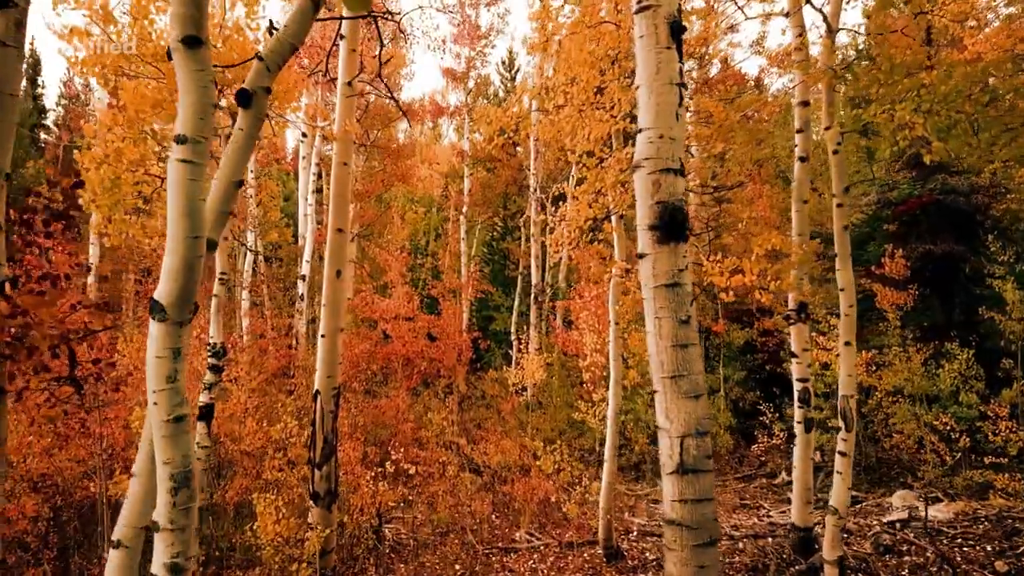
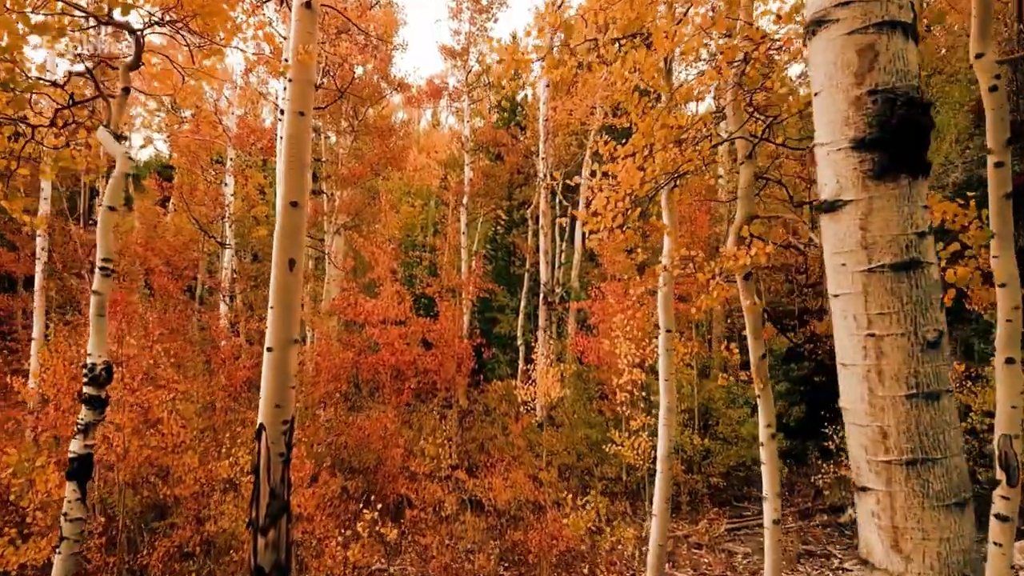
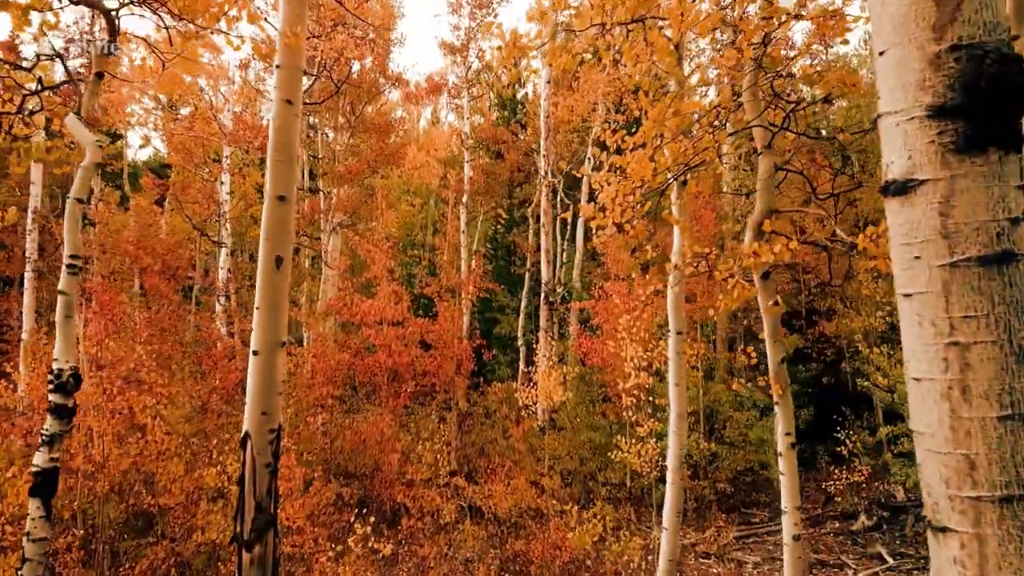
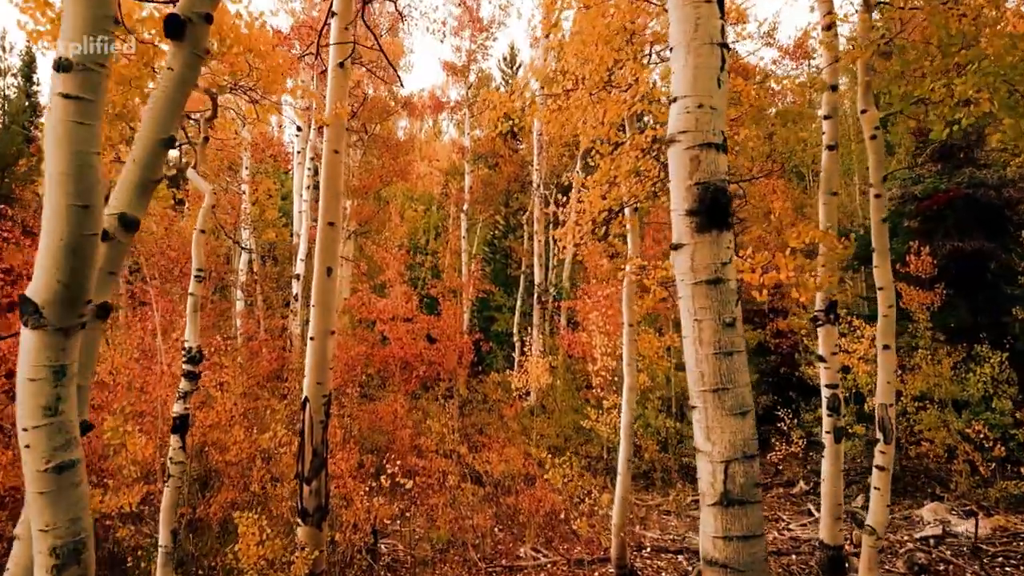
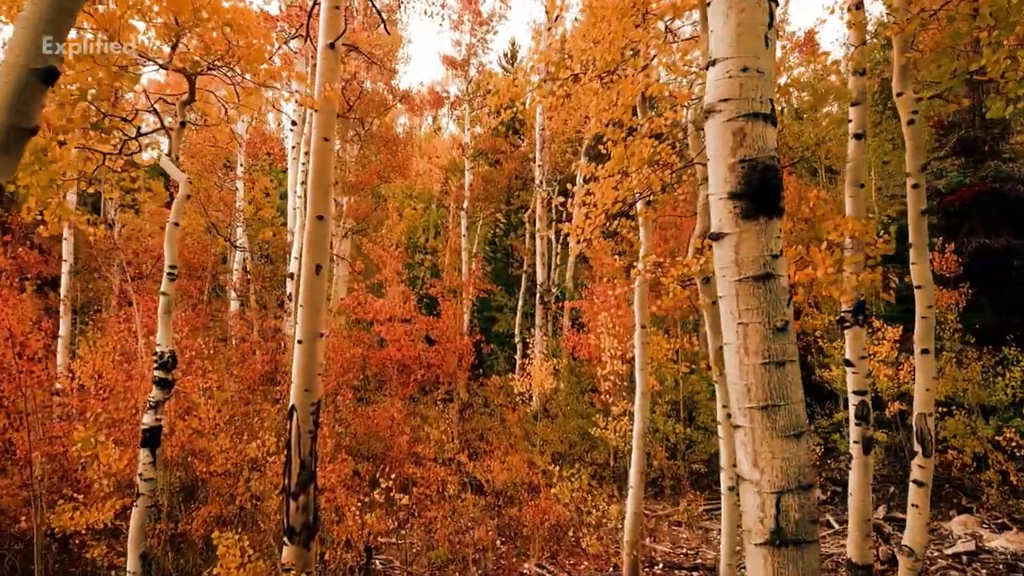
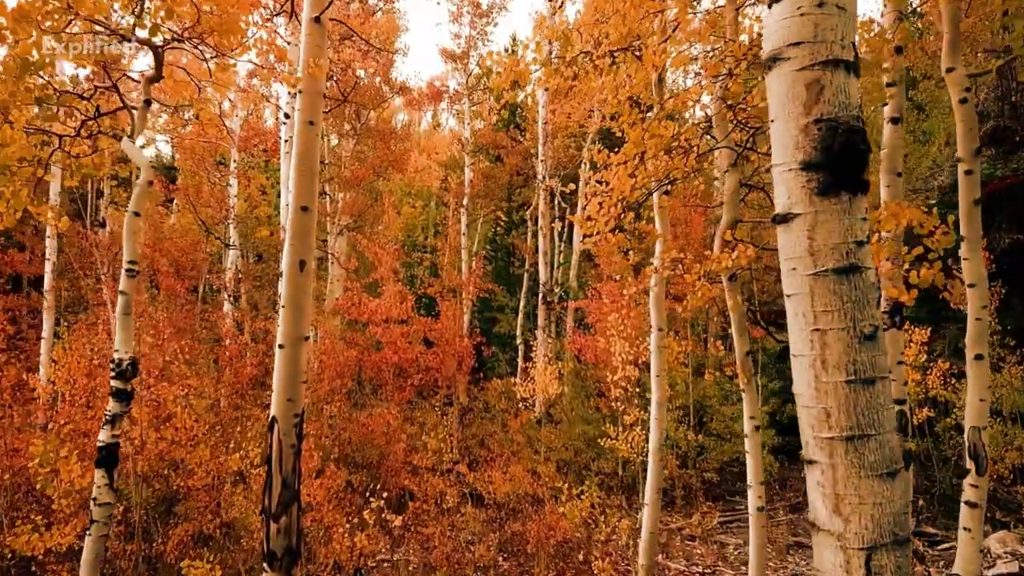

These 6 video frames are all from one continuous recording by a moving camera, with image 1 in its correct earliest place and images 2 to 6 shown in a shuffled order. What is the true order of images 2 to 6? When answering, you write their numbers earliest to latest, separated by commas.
4, 5, 6, 2, 3
